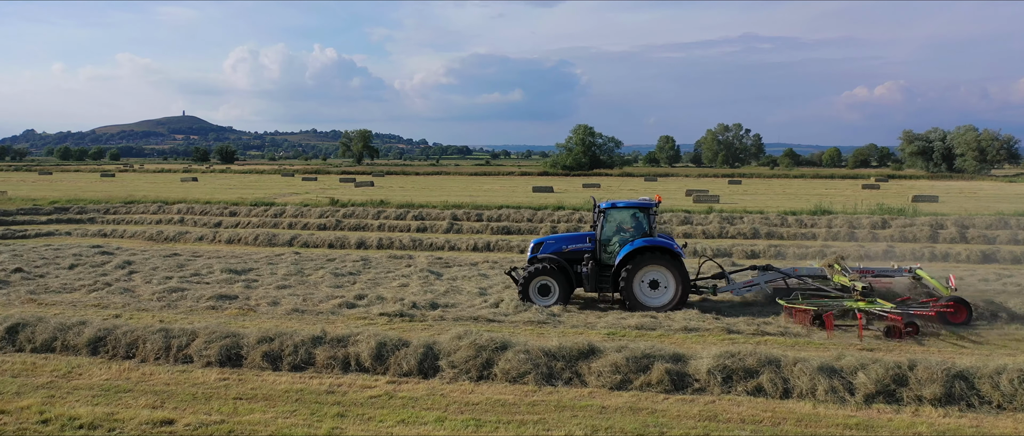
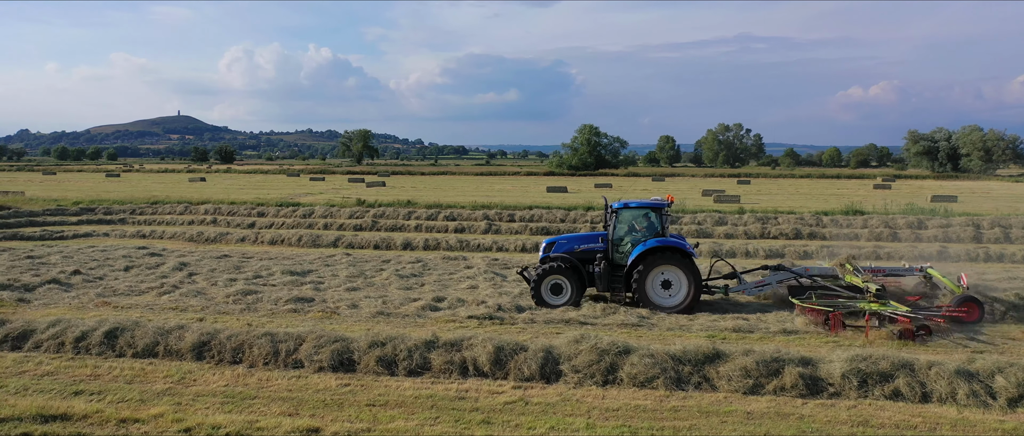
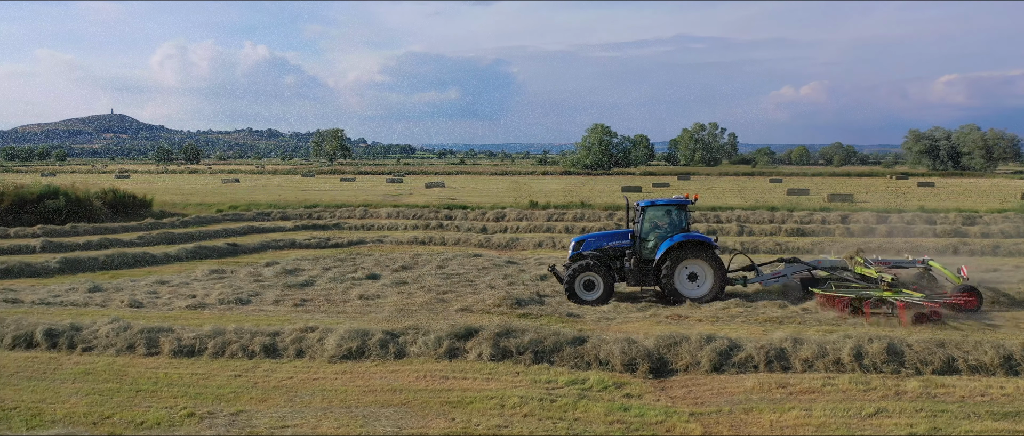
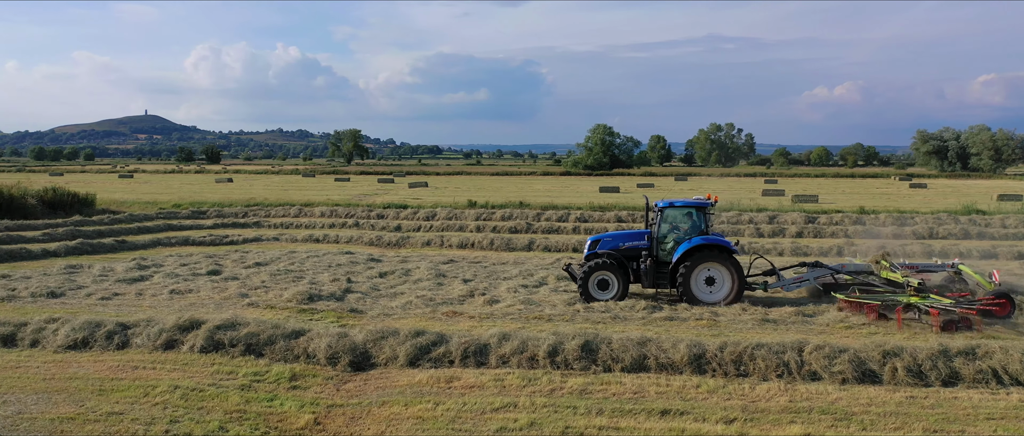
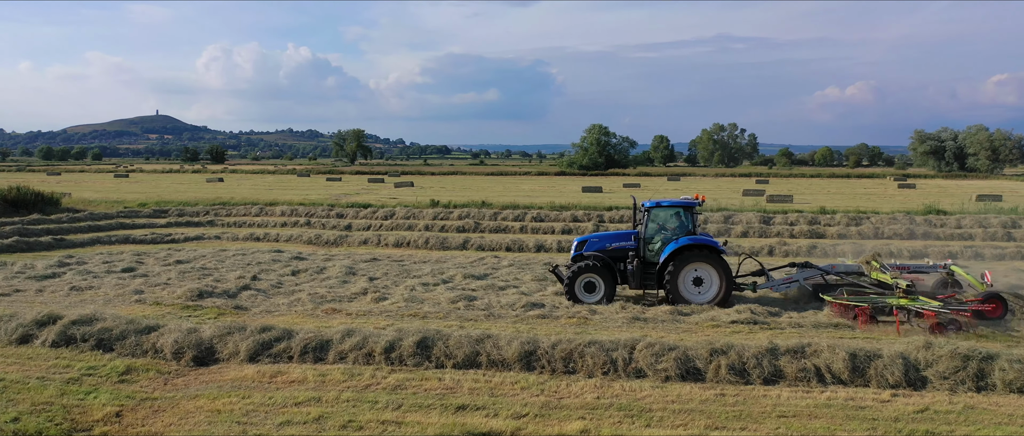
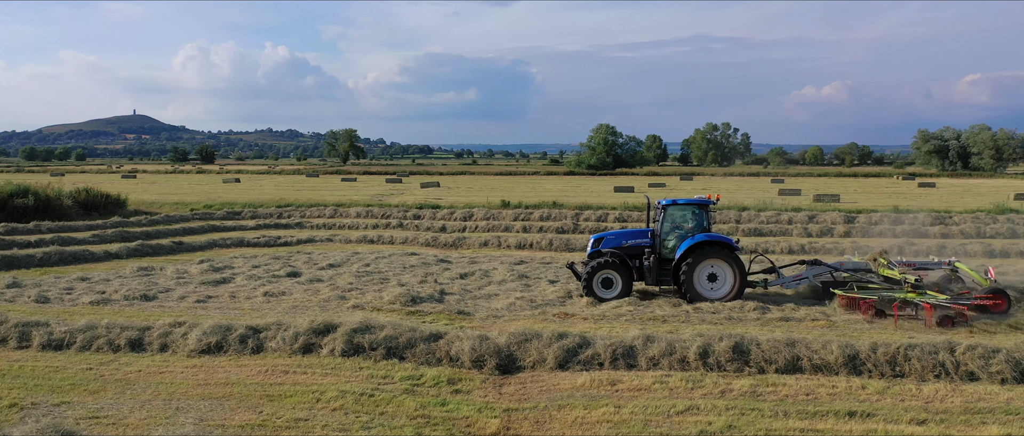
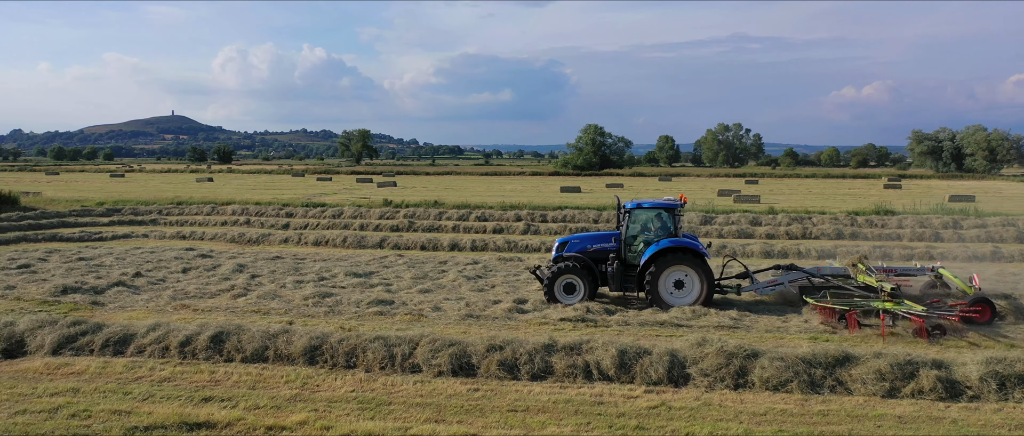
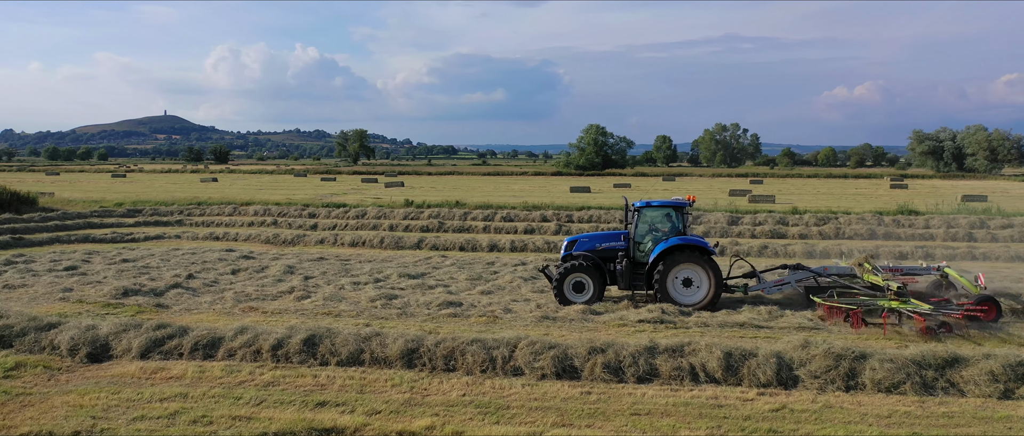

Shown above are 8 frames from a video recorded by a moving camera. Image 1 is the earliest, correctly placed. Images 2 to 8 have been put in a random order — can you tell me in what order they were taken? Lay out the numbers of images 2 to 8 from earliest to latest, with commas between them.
2, 7, 8, 5, 4, 6, 3
